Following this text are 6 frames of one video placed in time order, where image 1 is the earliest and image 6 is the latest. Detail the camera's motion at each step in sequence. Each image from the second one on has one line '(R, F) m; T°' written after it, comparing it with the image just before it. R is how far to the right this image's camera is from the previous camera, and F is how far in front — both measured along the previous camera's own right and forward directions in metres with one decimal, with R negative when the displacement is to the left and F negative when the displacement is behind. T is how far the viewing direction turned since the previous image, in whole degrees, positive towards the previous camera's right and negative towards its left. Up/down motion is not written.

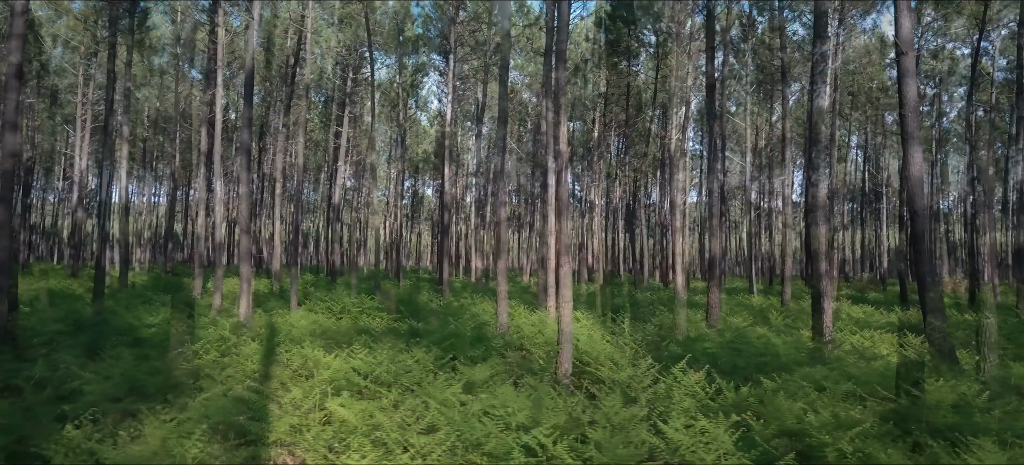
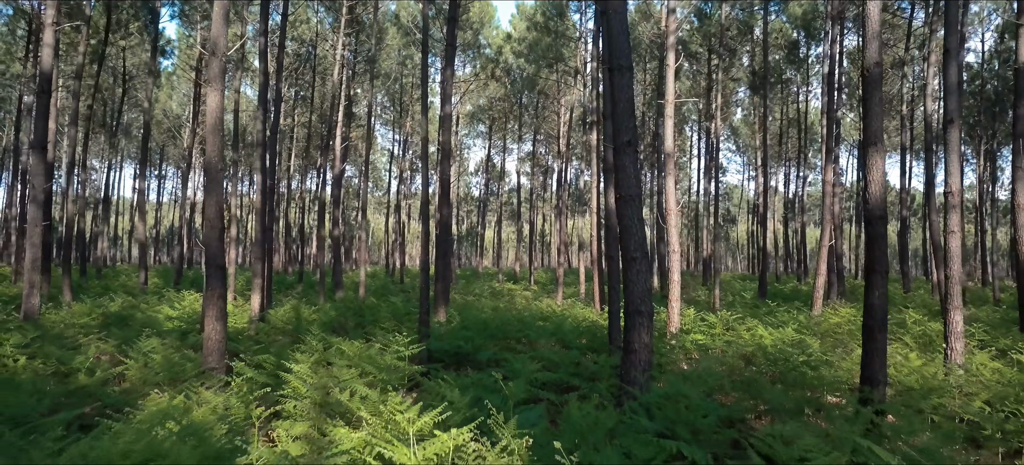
(-0.2, -0.4) m; 0°
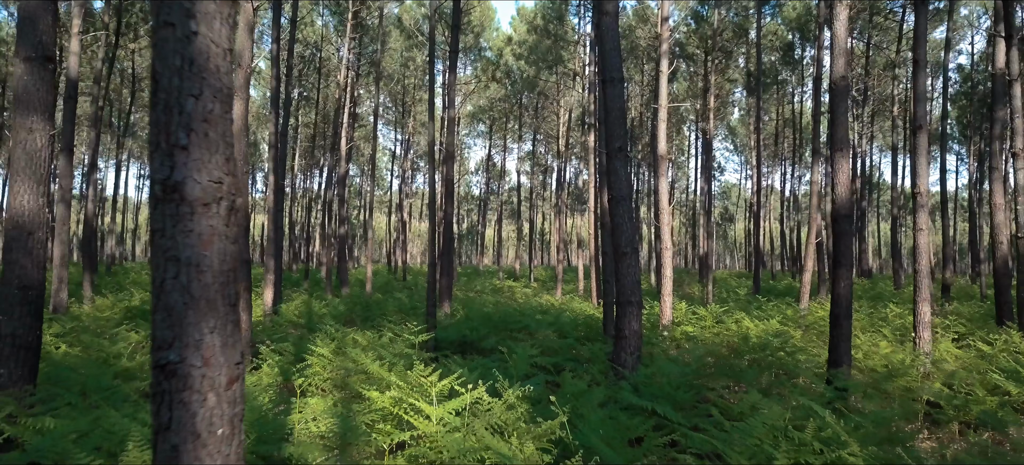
(0.0, -0.6) m; 0°
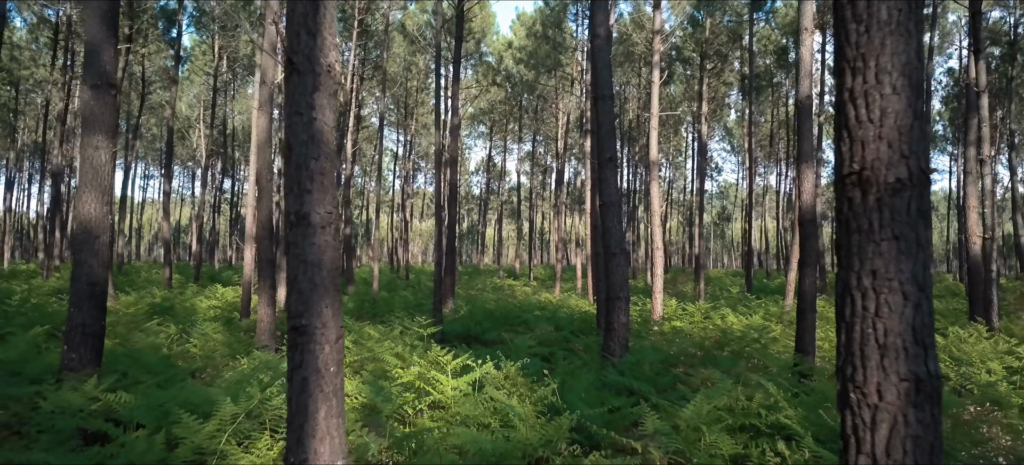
(0.0, -0.7) m; 0°
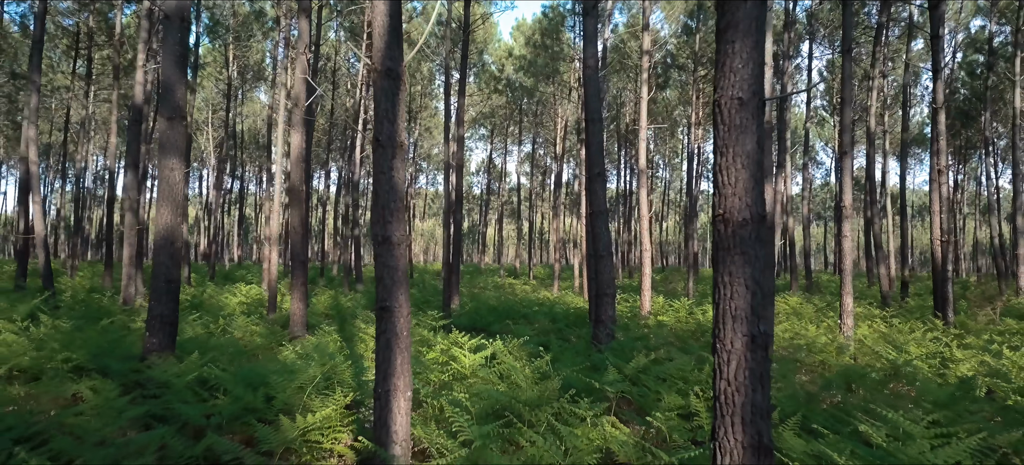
(0.0, -1.1) m; 0°
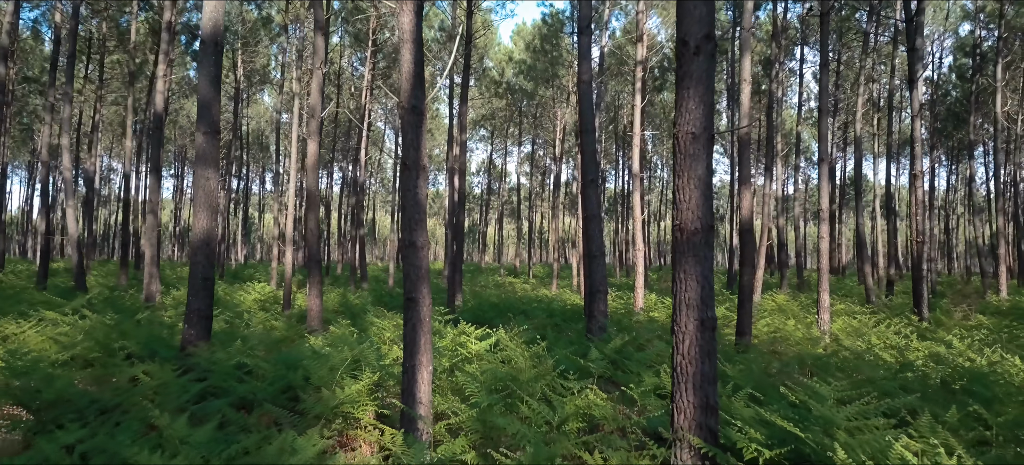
(0.0, -0.7) m; 0°
